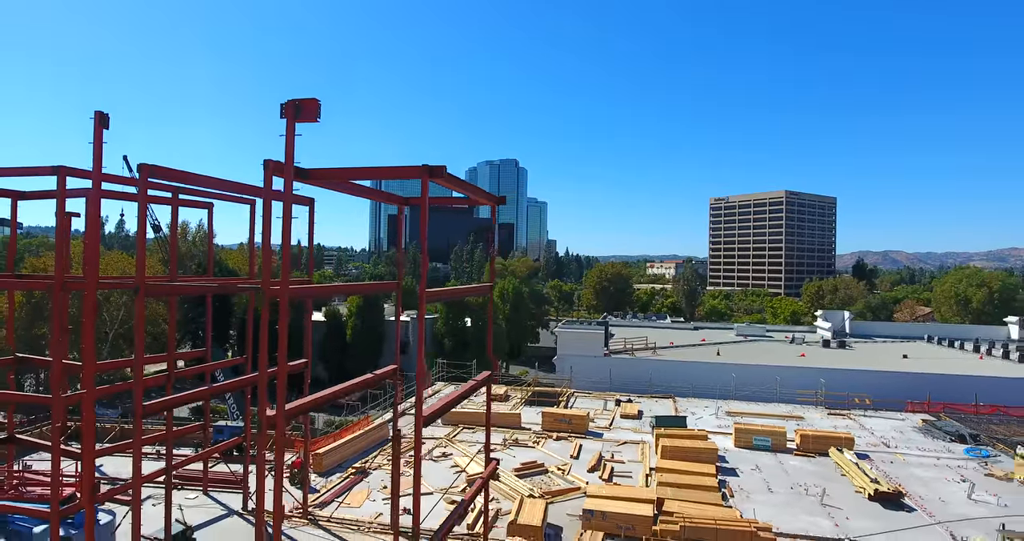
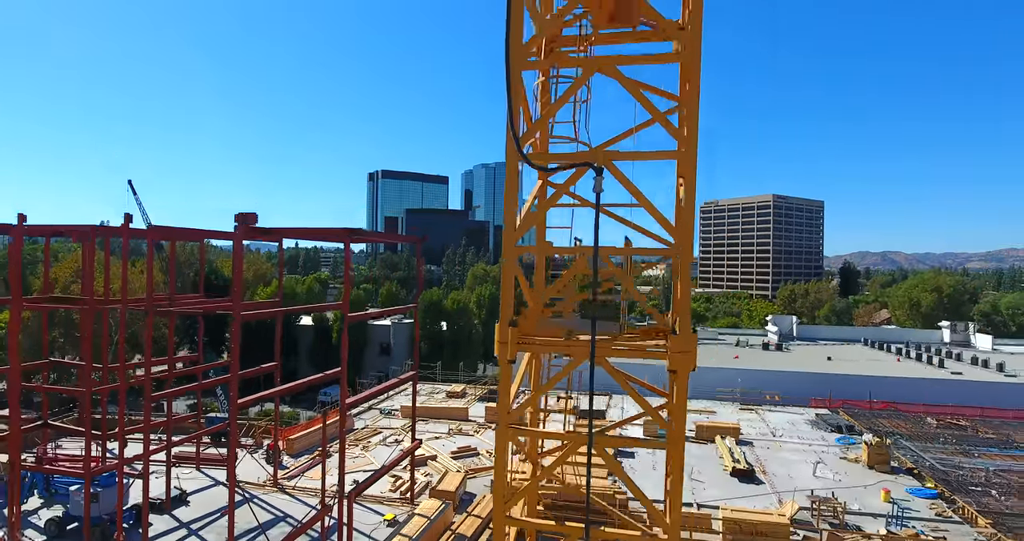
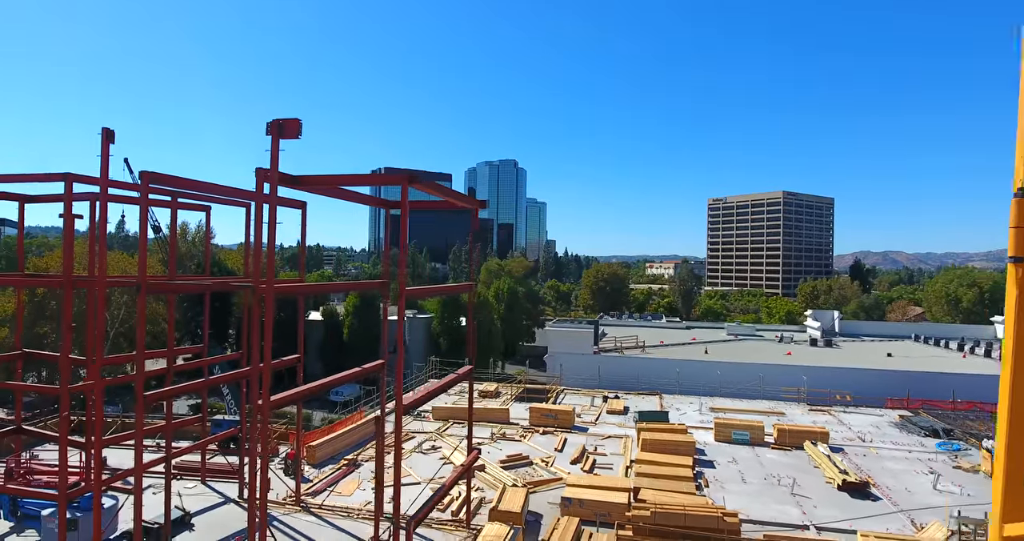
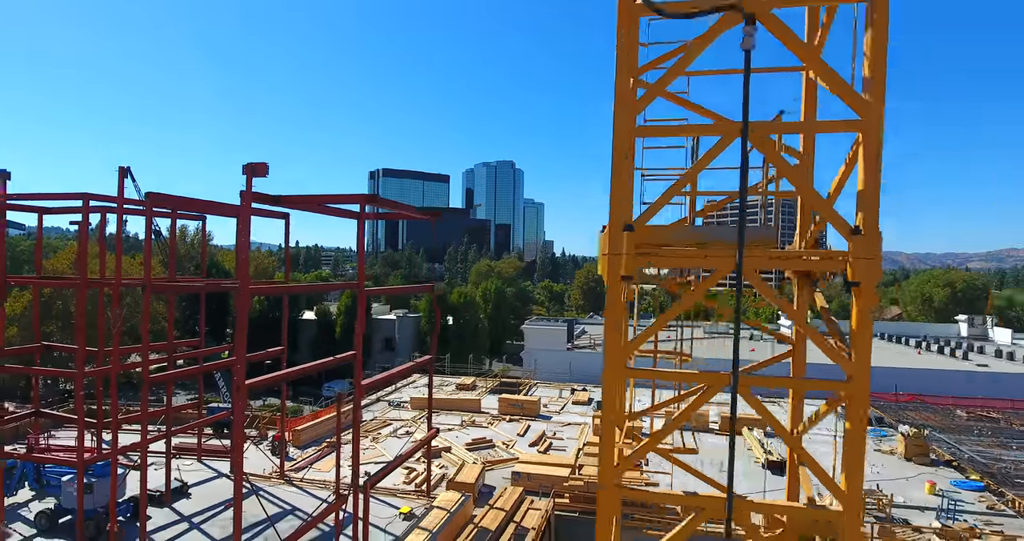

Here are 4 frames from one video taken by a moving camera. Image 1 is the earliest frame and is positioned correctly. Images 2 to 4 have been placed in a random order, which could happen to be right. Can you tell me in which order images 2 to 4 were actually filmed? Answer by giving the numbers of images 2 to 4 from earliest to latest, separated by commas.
3, 4, 2
